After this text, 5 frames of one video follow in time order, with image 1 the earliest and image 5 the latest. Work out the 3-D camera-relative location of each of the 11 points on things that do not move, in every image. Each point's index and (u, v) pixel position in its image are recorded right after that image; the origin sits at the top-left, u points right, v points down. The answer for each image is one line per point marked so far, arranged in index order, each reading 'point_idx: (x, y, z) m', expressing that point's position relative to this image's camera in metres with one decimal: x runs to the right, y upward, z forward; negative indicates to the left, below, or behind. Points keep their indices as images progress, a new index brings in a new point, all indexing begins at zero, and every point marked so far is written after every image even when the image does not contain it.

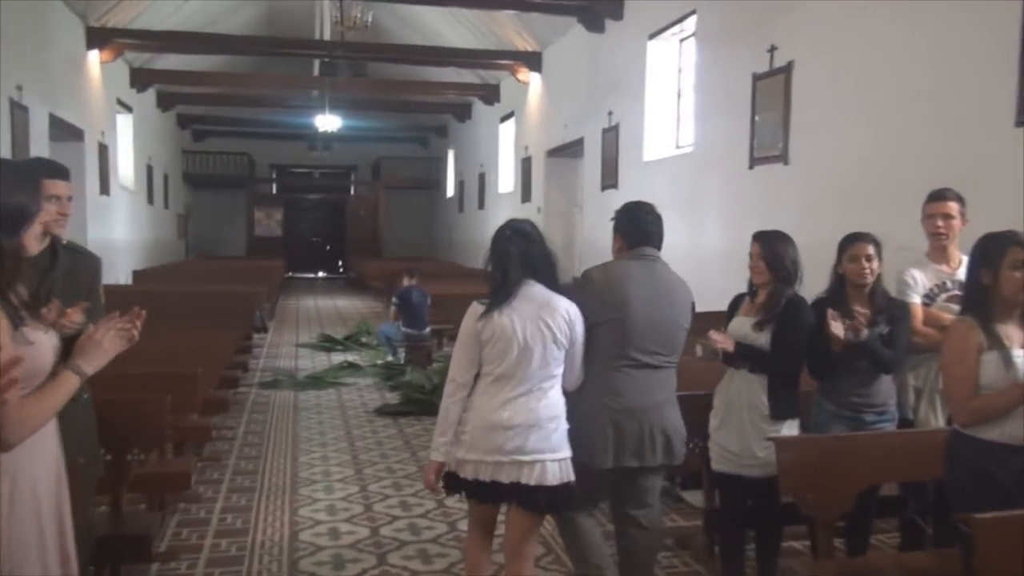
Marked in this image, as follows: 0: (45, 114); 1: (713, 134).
0: (-6.9, +2.6, +13.5) m
1: (+2.4, +1.9, +10.9) m
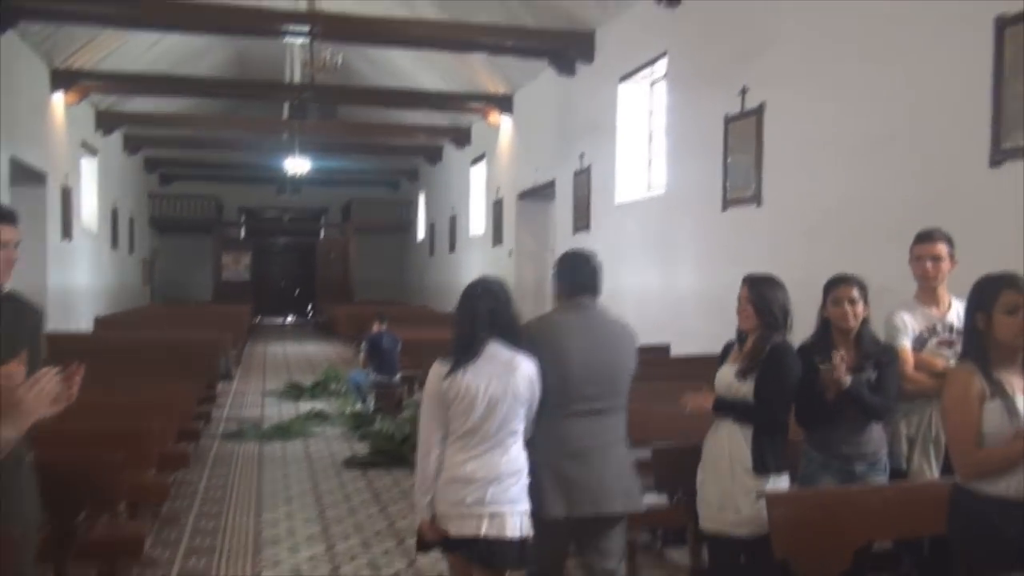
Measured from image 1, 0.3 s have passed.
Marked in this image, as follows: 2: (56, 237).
0: (-7.4, +1.9, +13.2) m
1: (+2.1, +1.3, +10.9) m
2: (-7.8, +0.9, +15.5) m
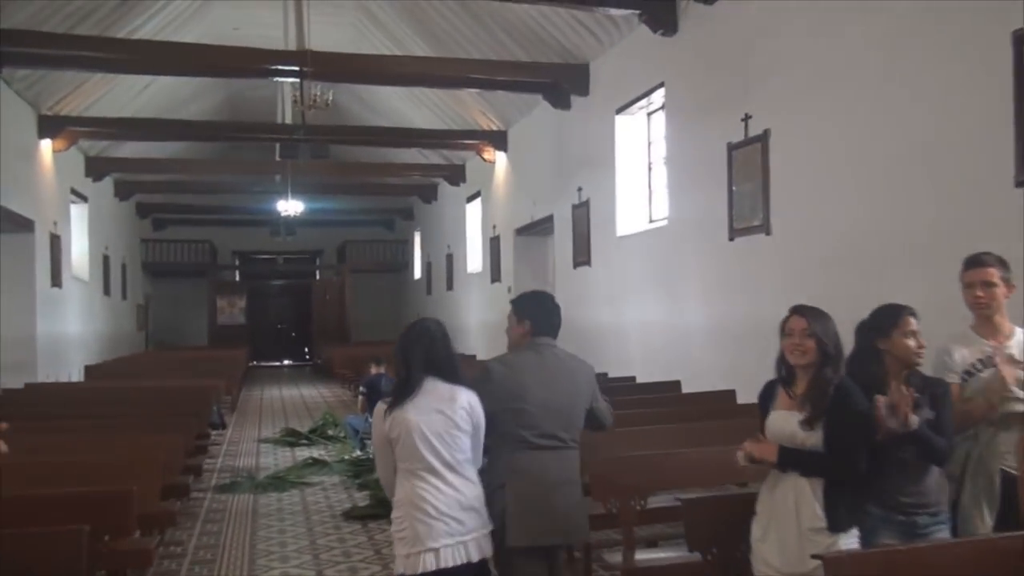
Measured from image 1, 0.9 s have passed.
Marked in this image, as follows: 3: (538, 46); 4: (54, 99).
0: (-7.4, +1.2, +12.9) m
1: (+2.1, +1.0, +10.6) m
2: (-7.8, +0.1, +15.2) m
3: (+0.4, +3.8, +14.1) m
4: (-7.6, +3.1, +15.1) m
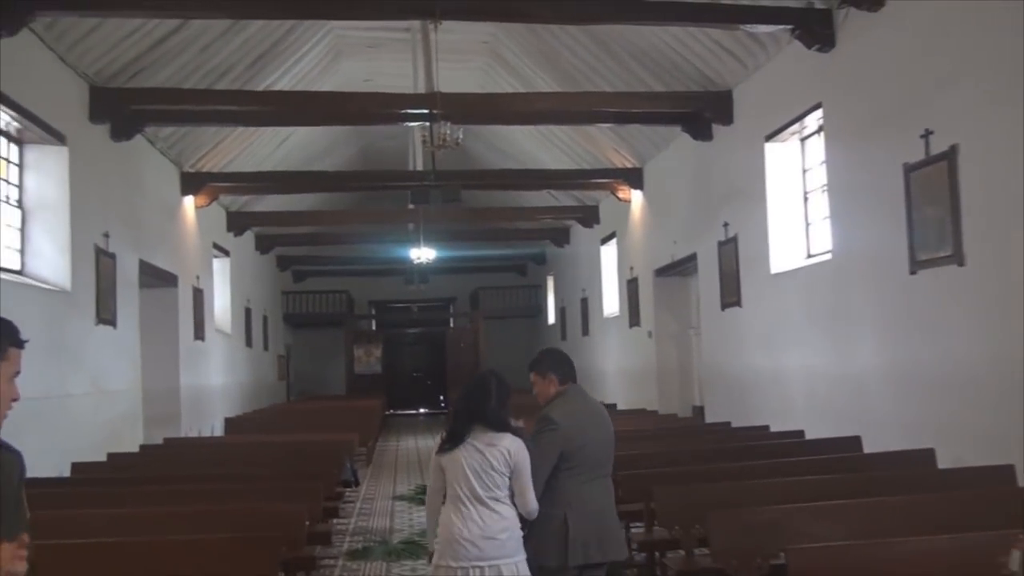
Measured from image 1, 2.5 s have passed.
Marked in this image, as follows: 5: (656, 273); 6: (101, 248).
0: (-5.4, +0.4, +13.1) m
1: (+3.6, +0.5, +9.5) m
2: (-5.5, -0.8, +15.3) m
3: (+2.4, +3.1, +13.3) m
4: (-5.4, +2.2, +15.4) m
5: (+2.5, +0.3, +15.5) m
6: (-5.4, +0.5, +11.9) m
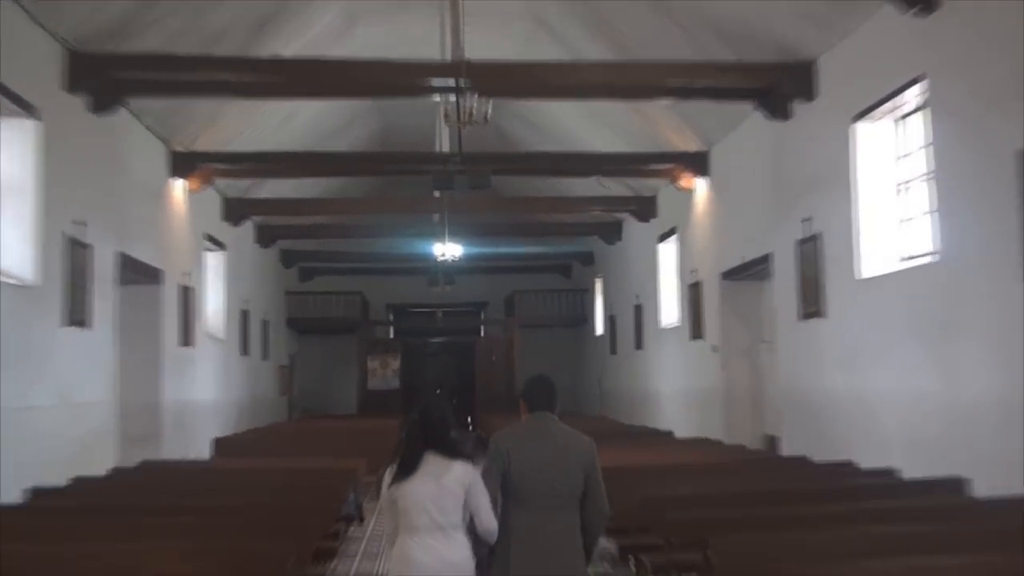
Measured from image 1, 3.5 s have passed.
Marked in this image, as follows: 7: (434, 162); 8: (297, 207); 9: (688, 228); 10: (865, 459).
0: (-5.0, +0.4, +11.3) m
1: (+3.9, +0.5, +7.4) m
2: (-5.0, -0.8, +13.6) m
3: (+2.9, +3.0, +11.2) m
4: (-4.8, +2.3, +13.7) m
5: (+3.1, +0.2, +13.5) m
6: (-4.9, +0.6, +10.2) m
7: (-1.2, +1.9, +13.8) m
8: (-4.0, +1.4, +17.2) m
9: (+2.9, +1.0, +15.4) m
10: (+3.7, -1.8, +9.6) m
